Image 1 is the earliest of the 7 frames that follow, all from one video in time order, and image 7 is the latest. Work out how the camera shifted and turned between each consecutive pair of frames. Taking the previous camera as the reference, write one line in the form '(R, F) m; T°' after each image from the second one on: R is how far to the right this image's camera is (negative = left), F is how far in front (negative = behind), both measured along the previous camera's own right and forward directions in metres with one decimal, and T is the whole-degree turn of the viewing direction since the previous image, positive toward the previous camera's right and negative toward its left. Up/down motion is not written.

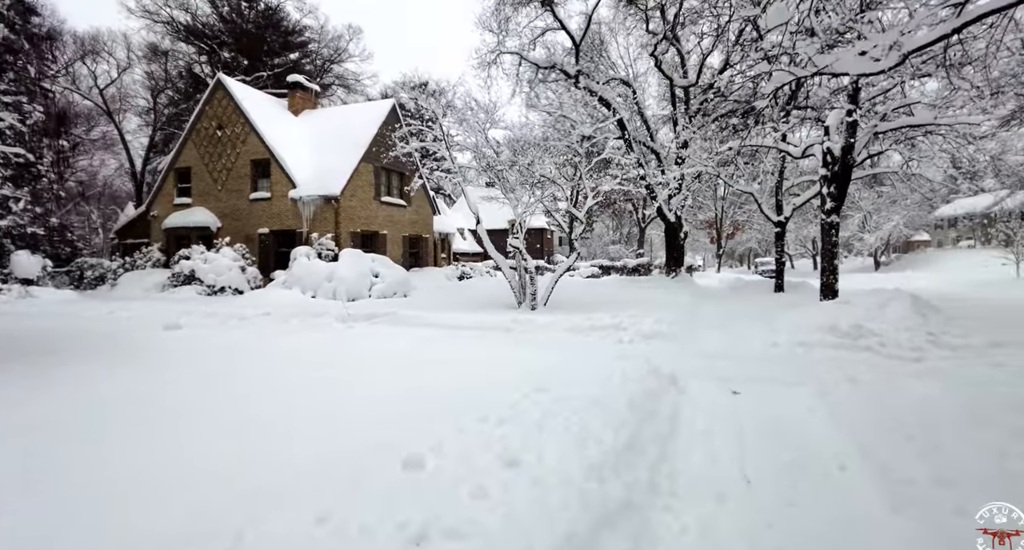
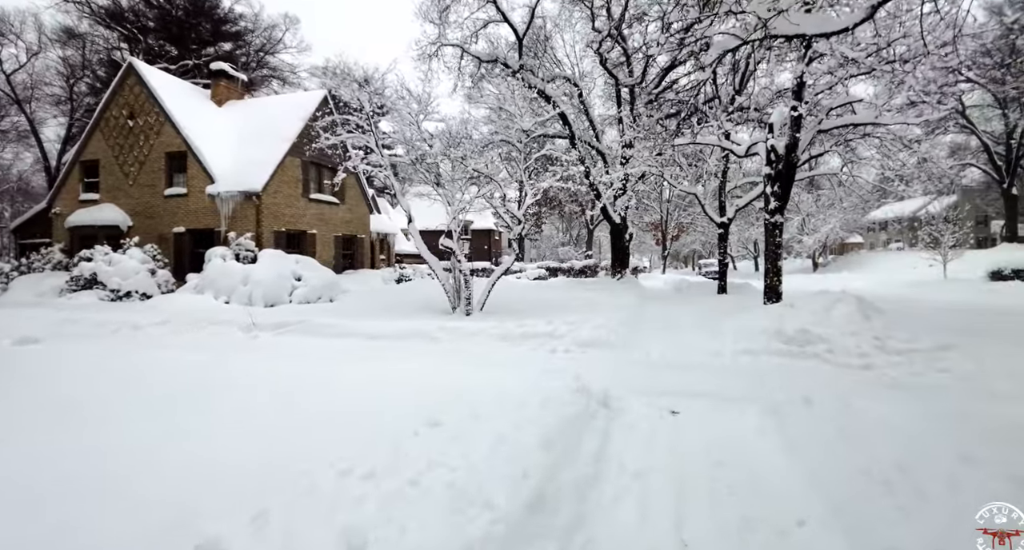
(+0.5, +1.0) m; +5°
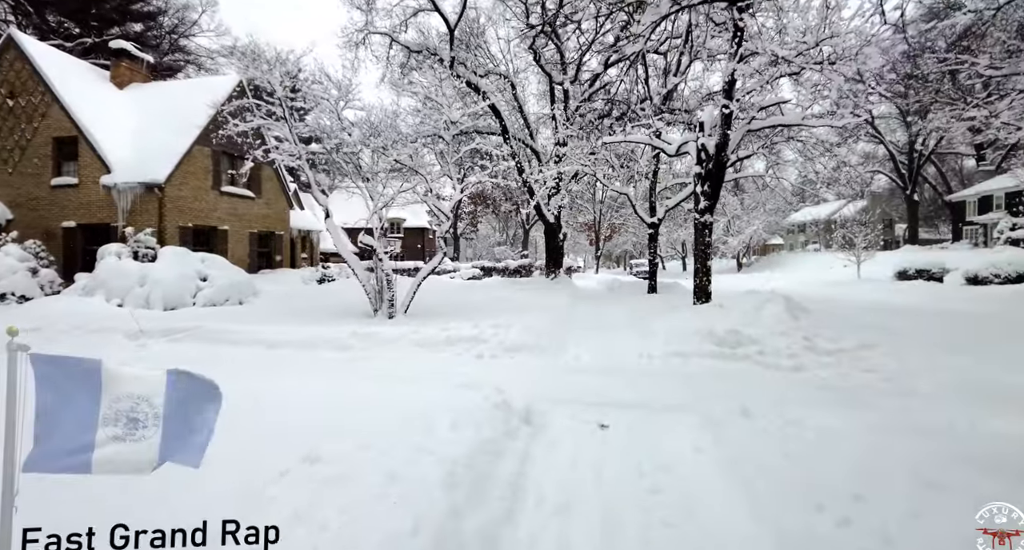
(+0.2, +0.6) m; +7°
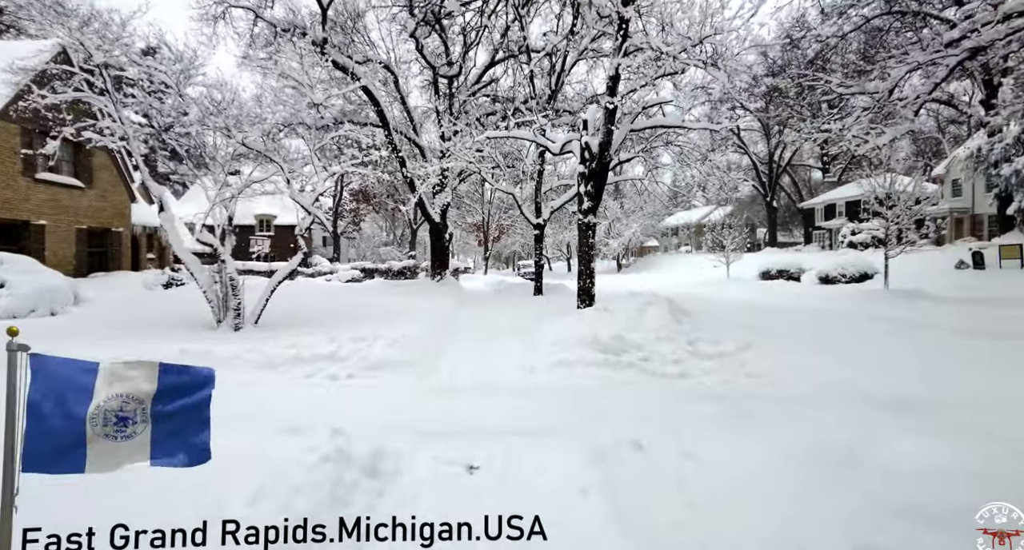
(+0.3, +0.7) m; +12°
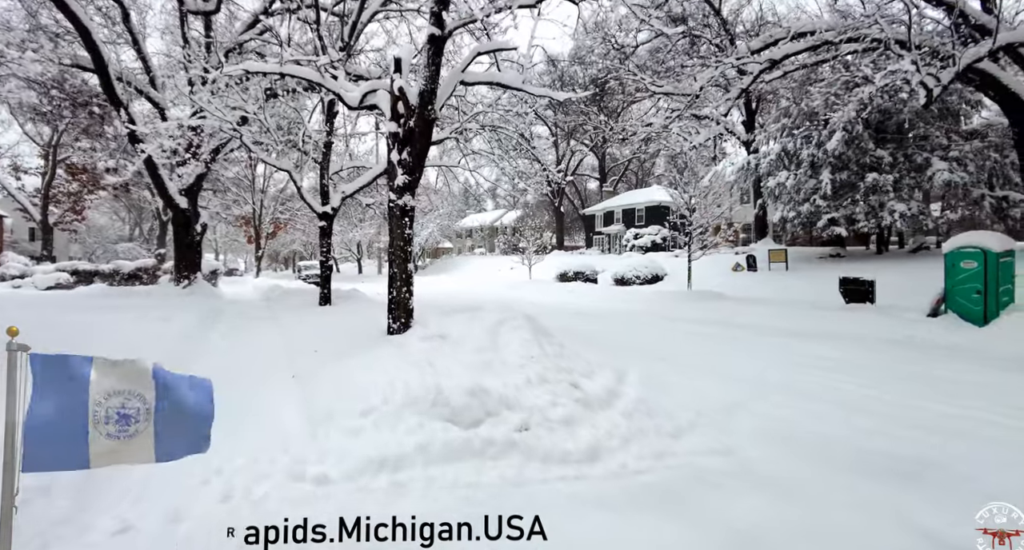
(+0.1, +1.8) m; +24°
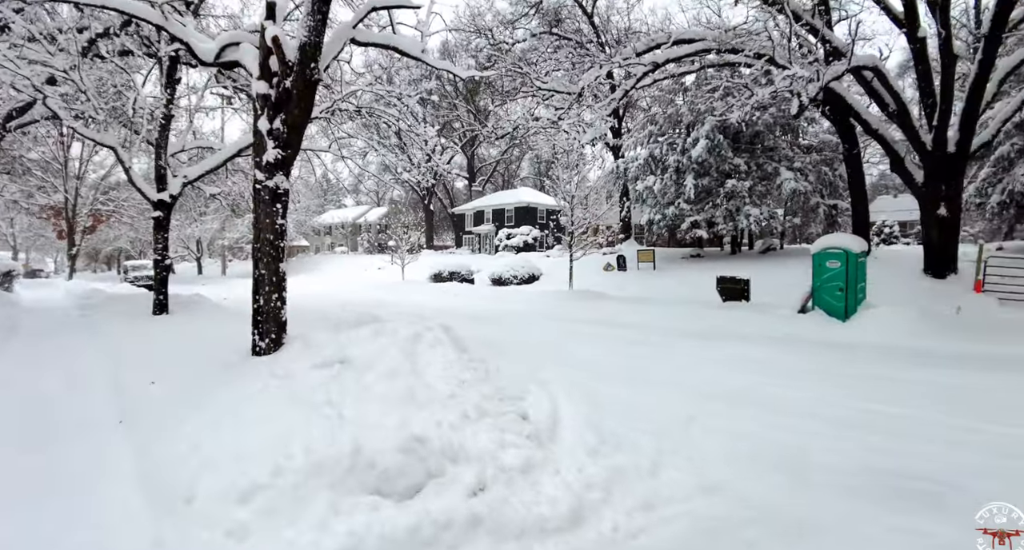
(-0.3, +0.6) m; +15°
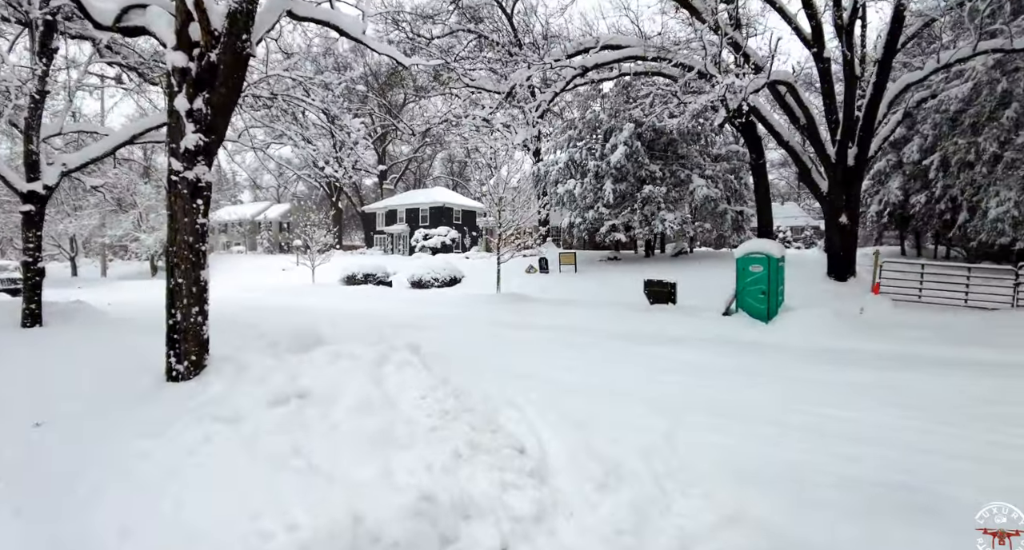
(-0.3, +0.3) m; +9°
